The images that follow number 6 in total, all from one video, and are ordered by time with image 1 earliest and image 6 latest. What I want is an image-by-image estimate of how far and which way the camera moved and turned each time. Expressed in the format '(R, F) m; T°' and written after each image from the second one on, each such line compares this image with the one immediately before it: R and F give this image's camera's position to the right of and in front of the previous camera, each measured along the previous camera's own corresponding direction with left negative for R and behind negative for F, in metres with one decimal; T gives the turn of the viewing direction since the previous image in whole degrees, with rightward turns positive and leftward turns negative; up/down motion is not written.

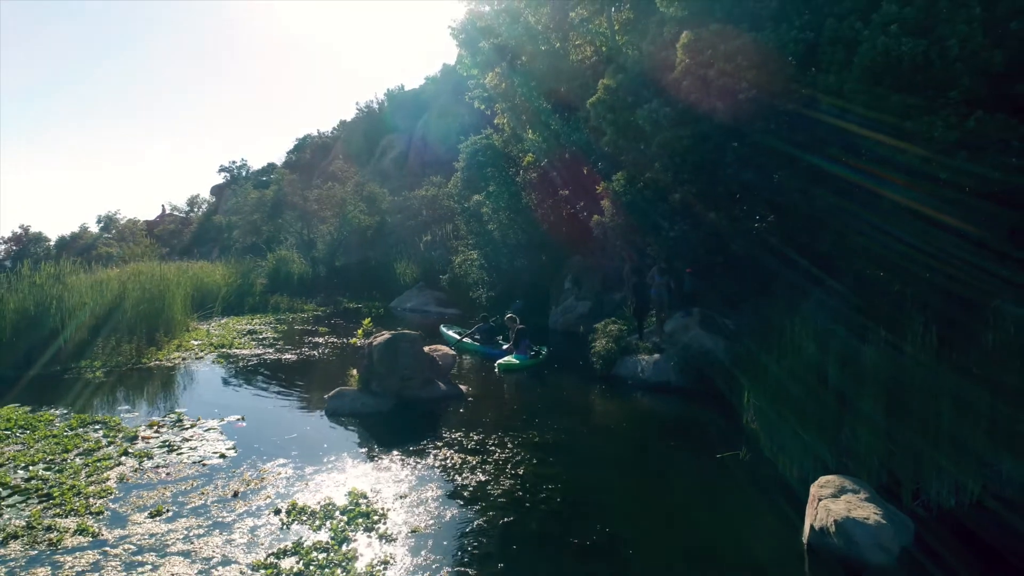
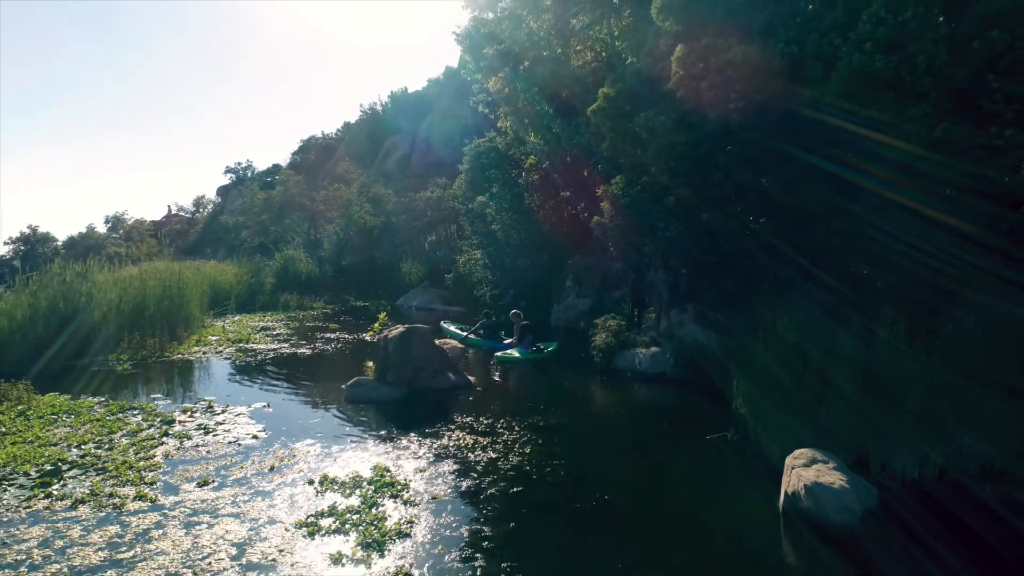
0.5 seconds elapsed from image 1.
(-0.1, -1.0) m; 0°
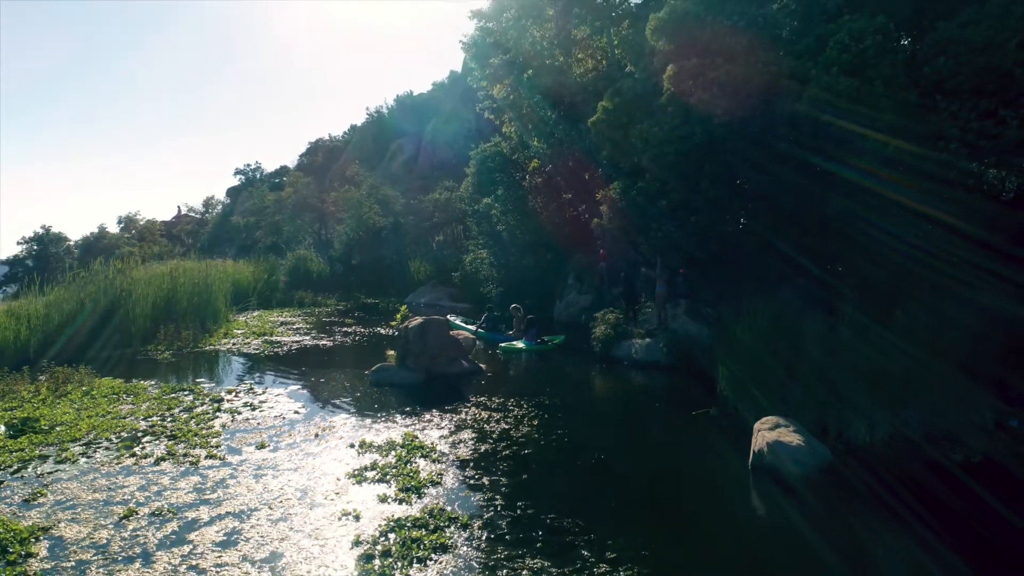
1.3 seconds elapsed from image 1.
(-0.2, -1.7) m; 0°
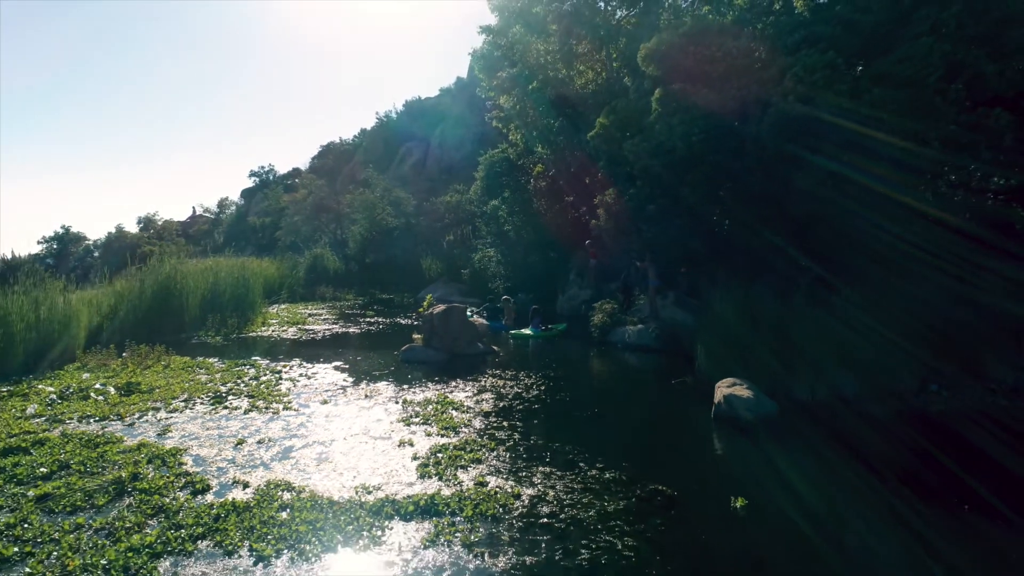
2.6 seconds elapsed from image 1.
(-0.2, -2.8) m; 0°
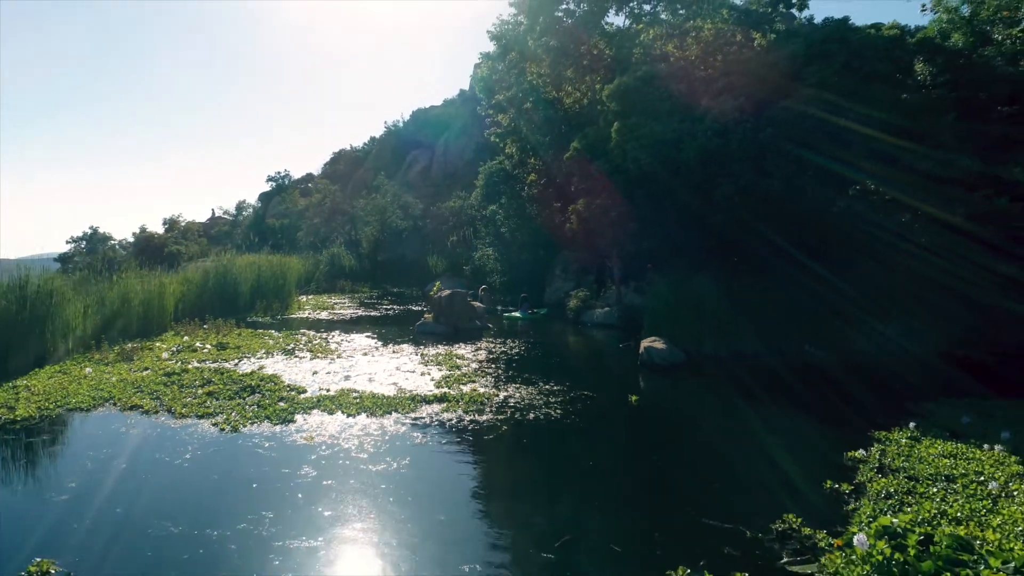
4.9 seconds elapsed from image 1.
(+0.5, -5.5) m; 0°
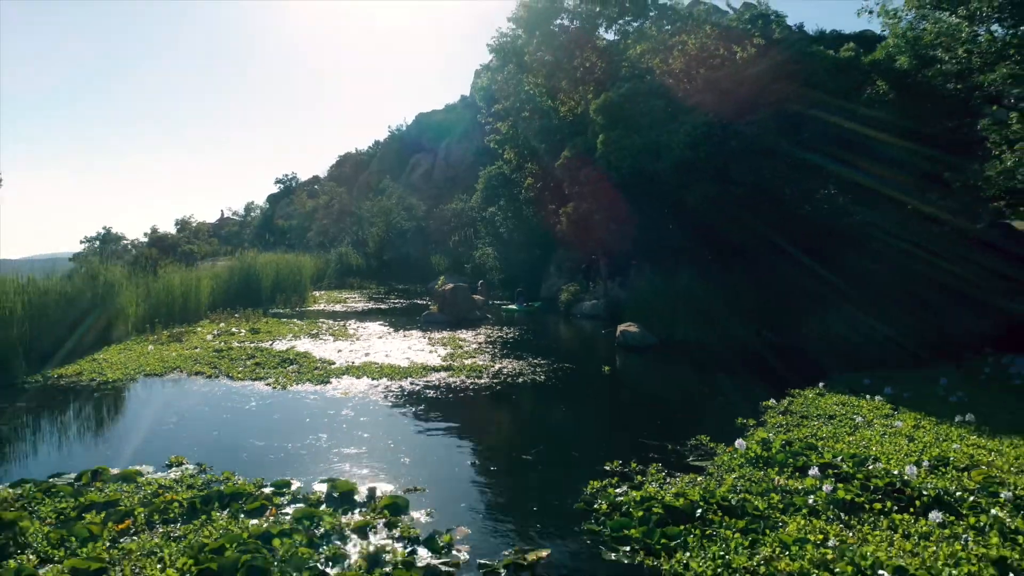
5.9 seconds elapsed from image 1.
(+0.2, -3.0) m; 0°
